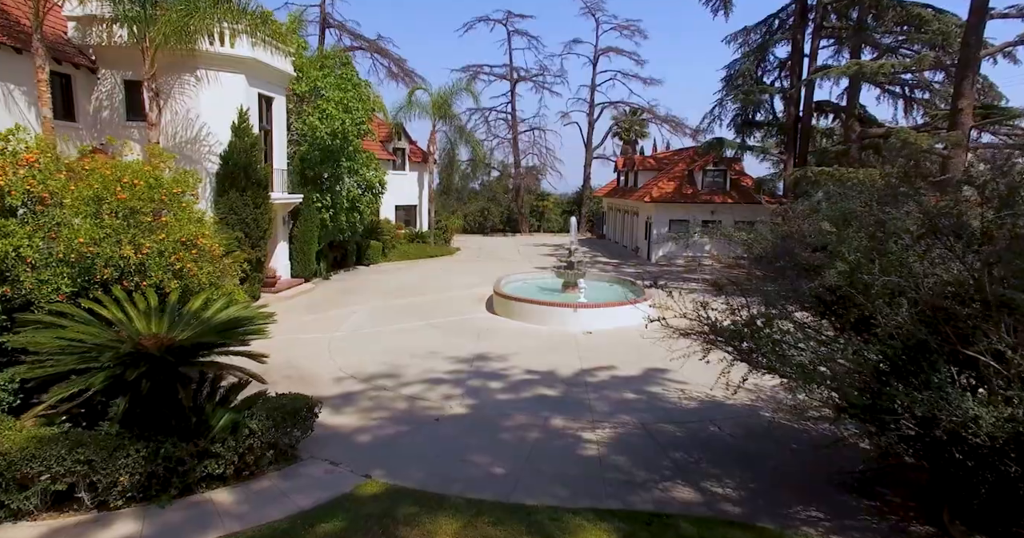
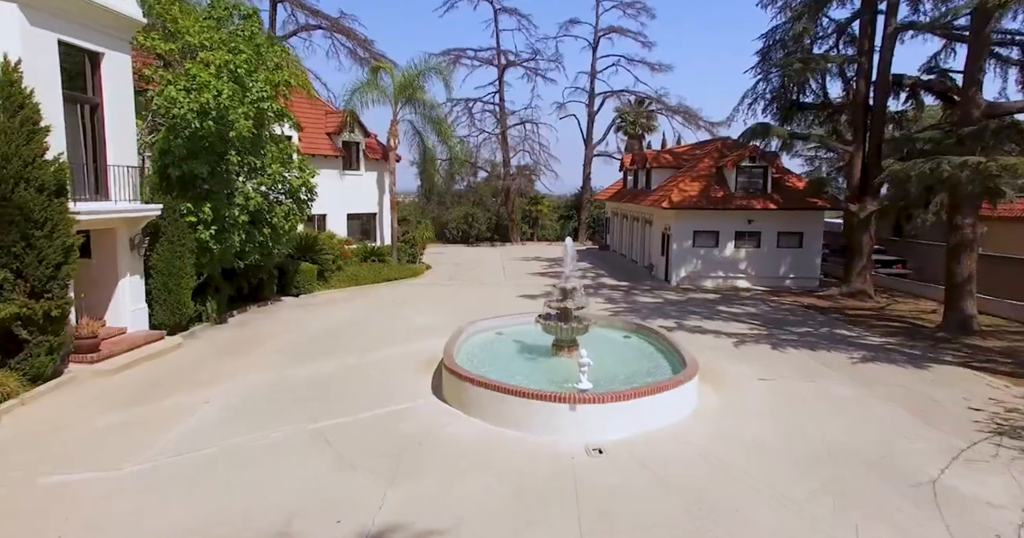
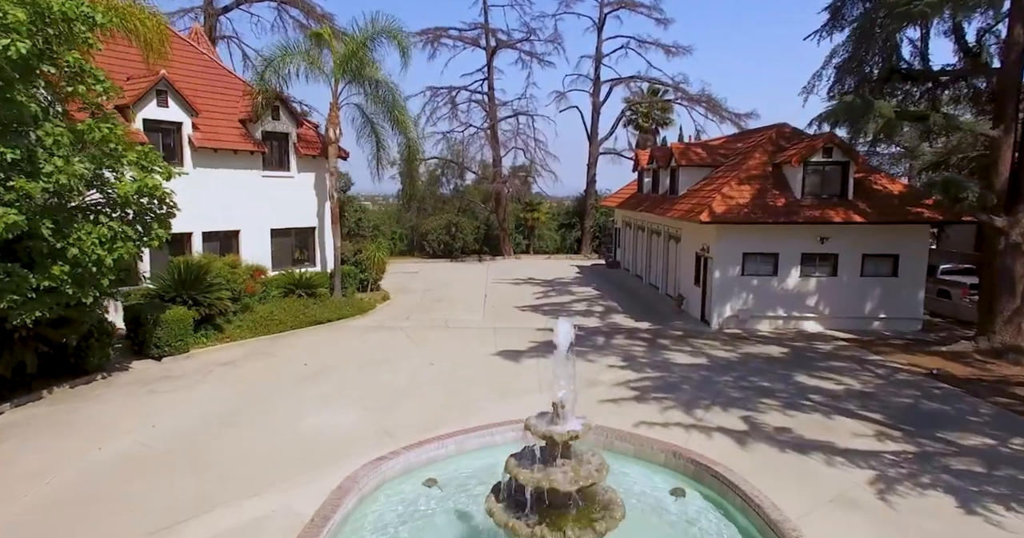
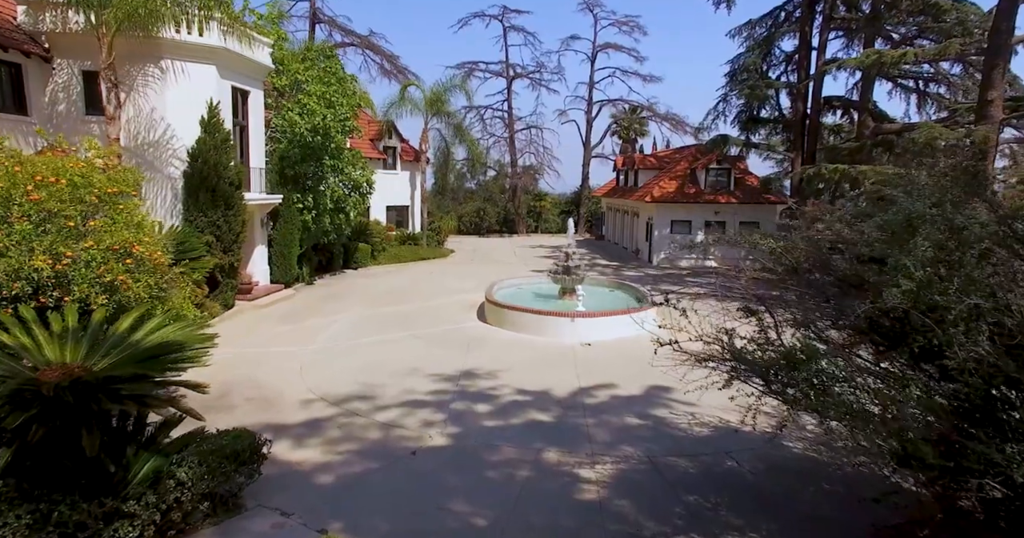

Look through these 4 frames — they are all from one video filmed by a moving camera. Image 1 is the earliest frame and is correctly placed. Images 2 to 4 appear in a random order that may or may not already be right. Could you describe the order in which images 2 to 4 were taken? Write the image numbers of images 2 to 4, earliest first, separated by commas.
4, 2, 3
